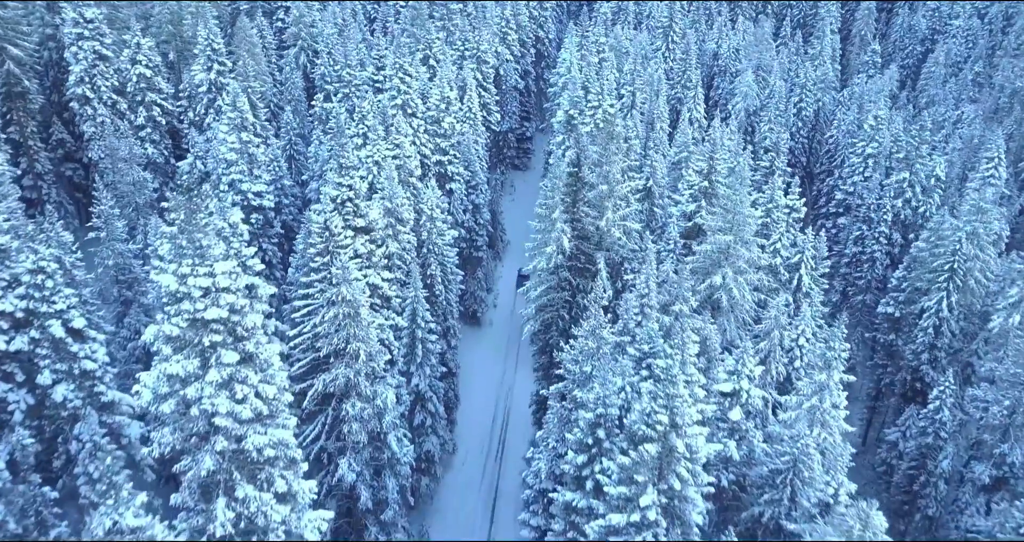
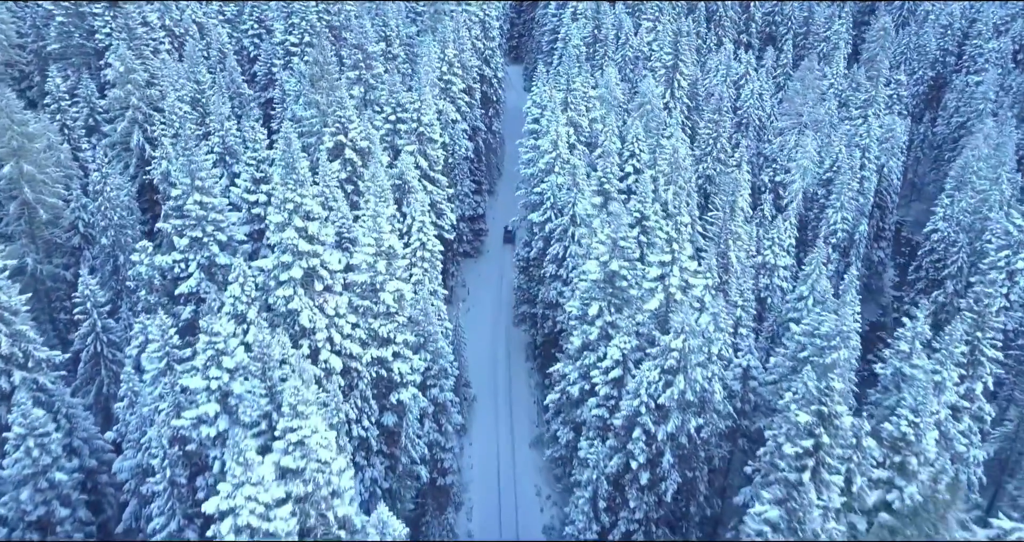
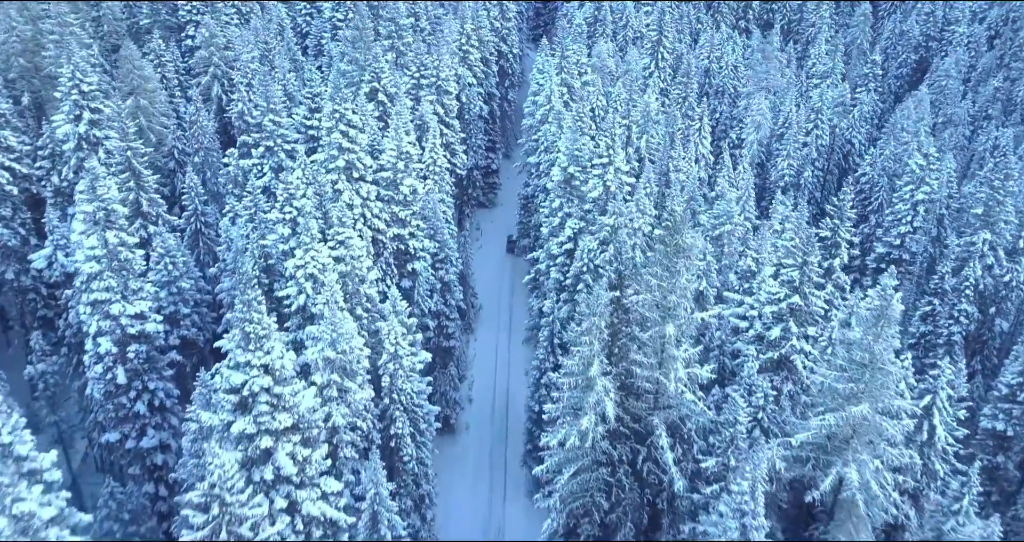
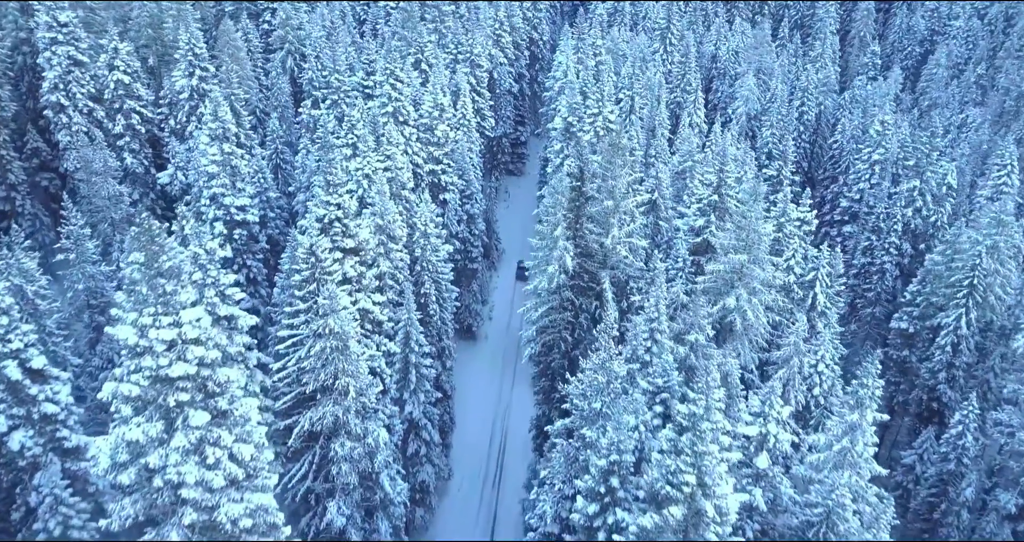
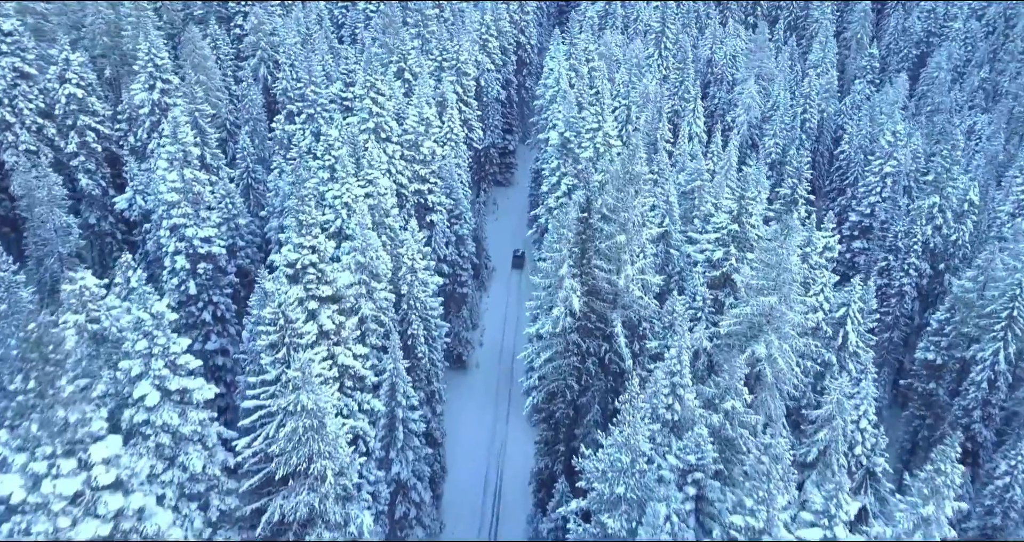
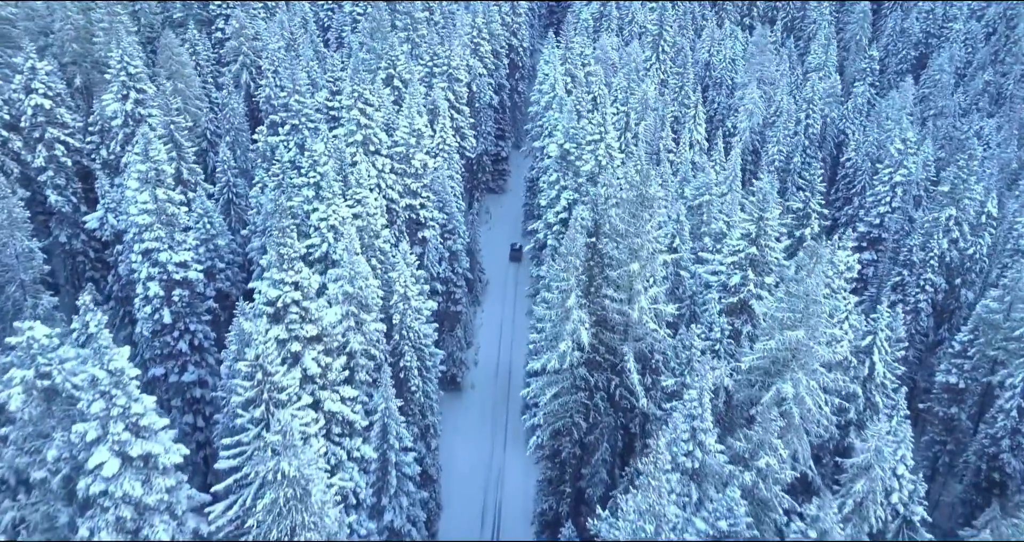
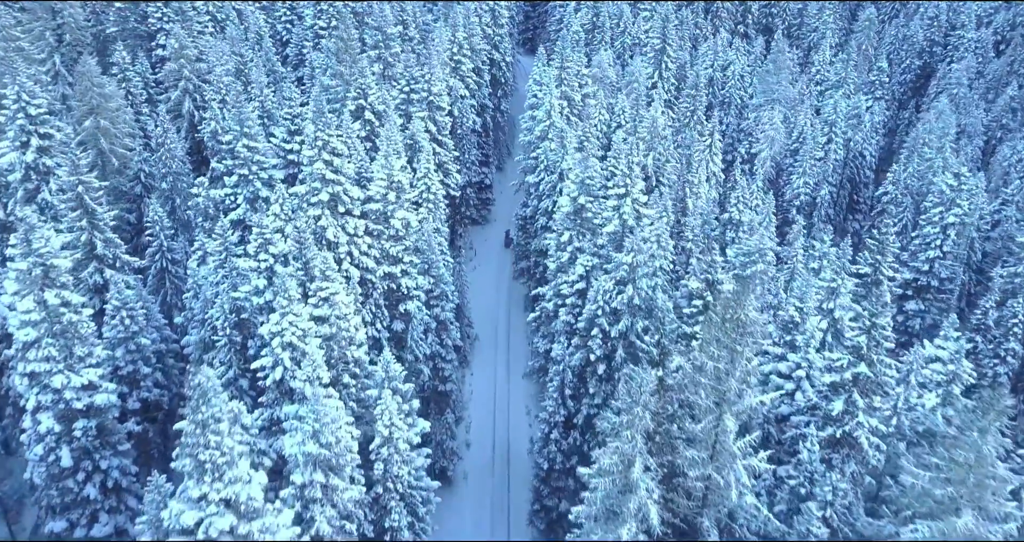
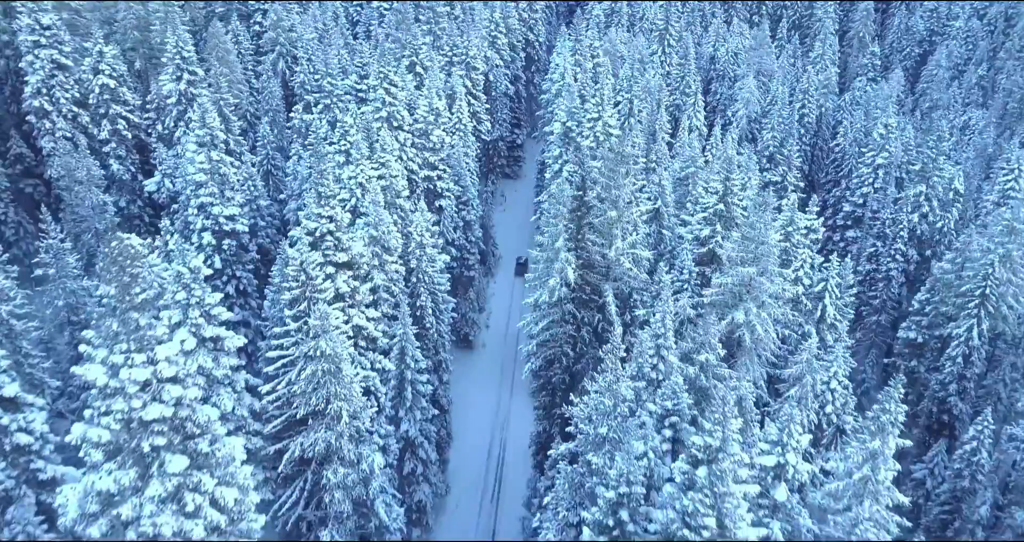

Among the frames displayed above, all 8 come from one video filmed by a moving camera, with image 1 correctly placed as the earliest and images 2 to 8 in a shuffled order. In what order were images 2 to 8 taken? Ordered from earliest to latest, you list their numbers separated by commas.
4, 8, 5, 6, 3, 7, 2
